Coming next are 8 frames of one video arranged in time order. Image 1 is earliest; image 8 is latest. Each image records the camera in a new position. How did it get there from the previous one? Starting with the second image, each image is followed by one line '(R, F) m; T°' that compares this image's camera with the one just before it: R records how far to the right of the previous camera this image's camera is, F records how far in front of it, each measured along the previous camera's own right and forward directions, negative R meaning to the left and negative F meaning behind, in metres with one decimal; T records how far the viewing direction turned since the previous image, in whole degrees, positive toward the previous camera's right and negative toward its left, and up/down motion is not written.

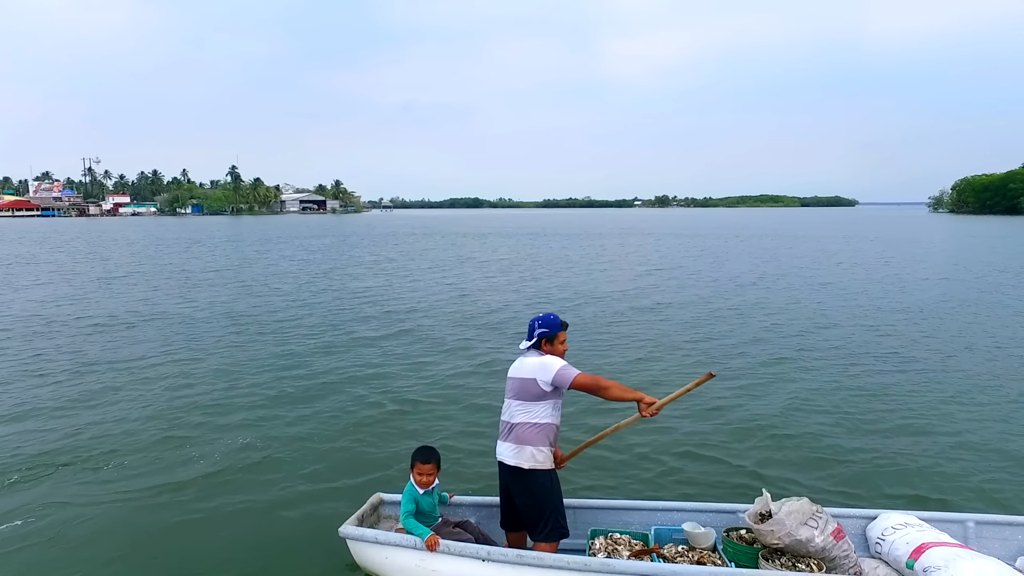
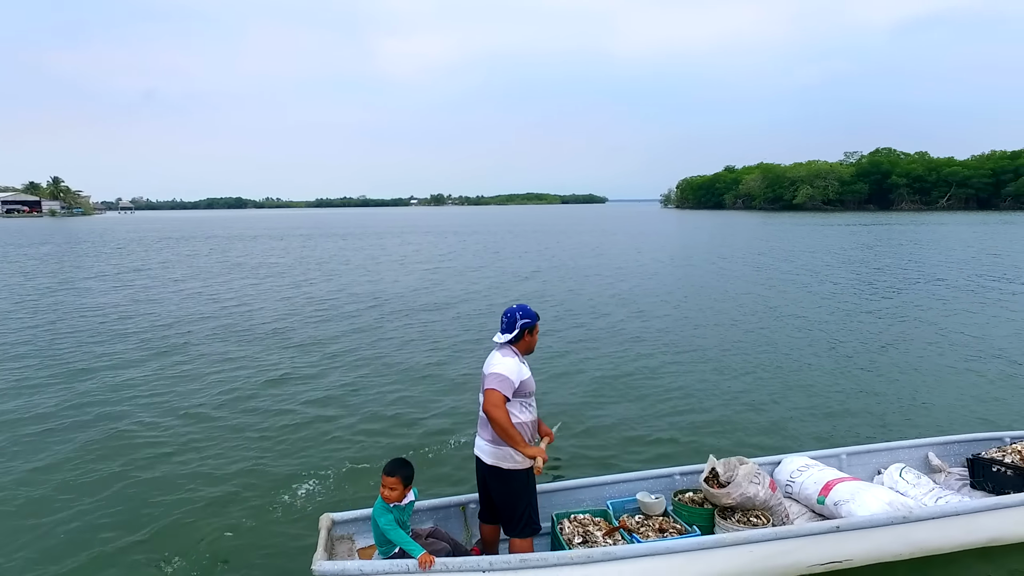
(-0.7, 0.0) m; +20°
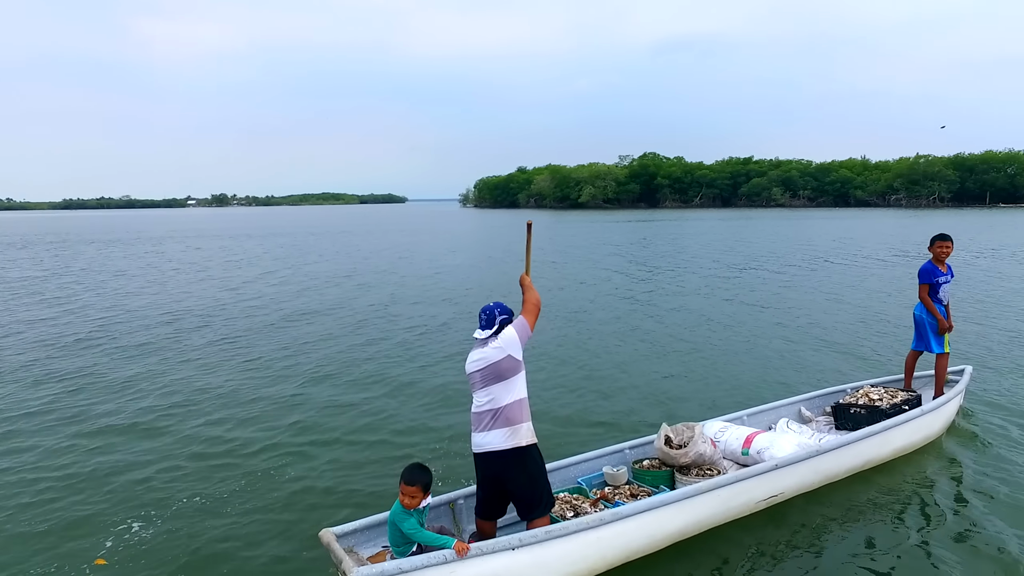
(-1.0, -0.3) m; +18°
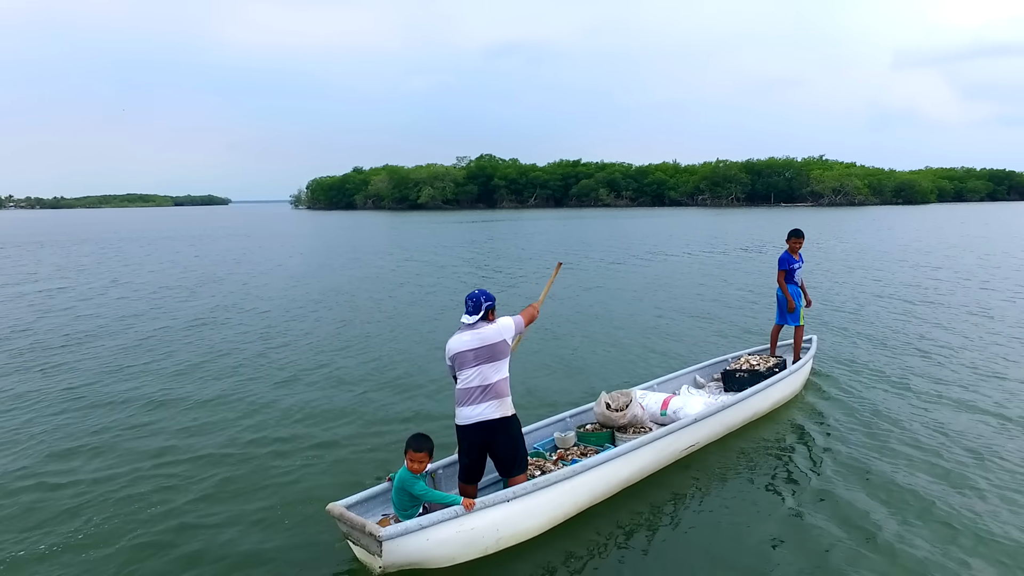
(+1.2, -1.1) m; -12°
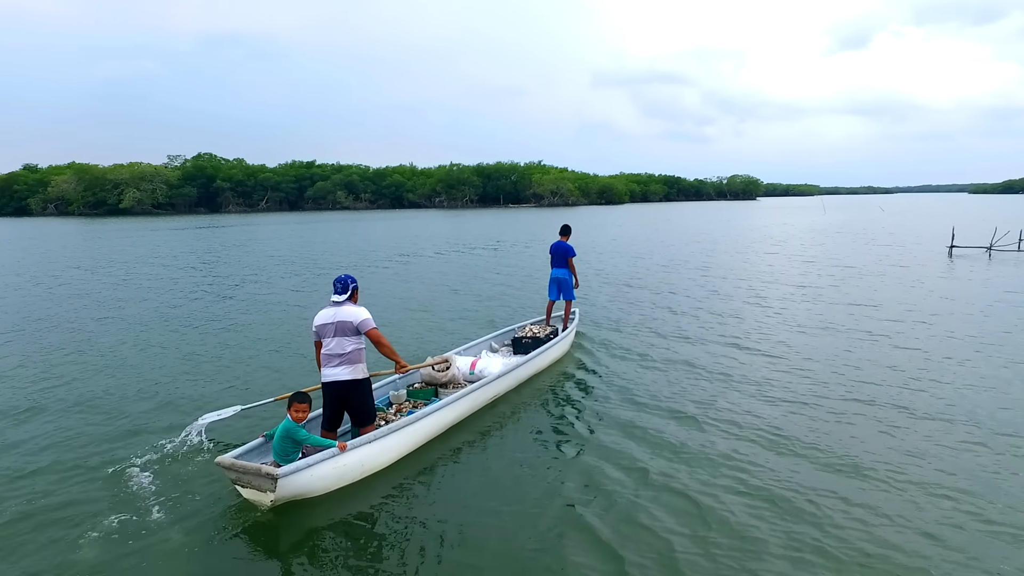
(+0.4, -1.5) m; +10°
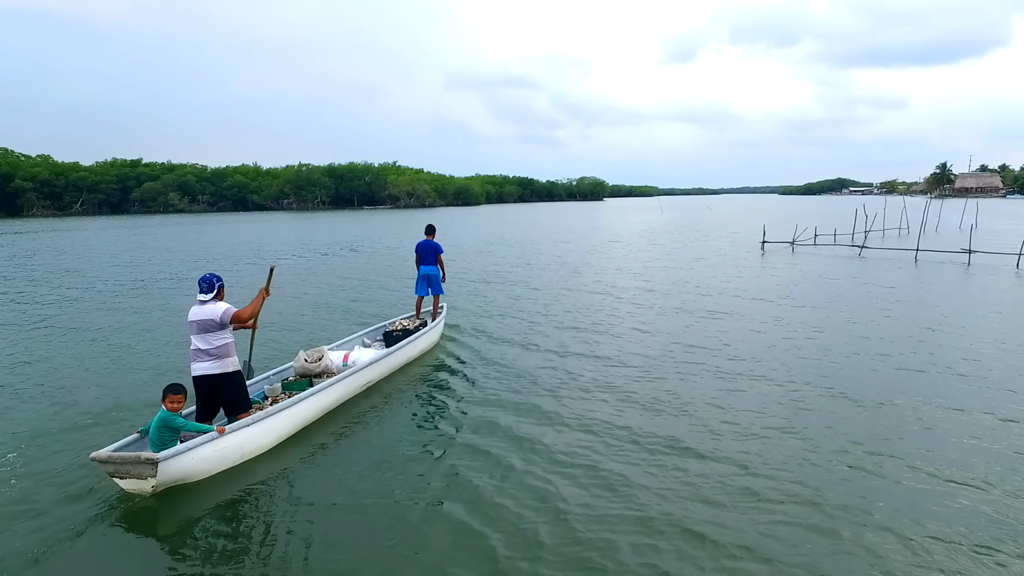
(-0.1, -0.5) m; +13°
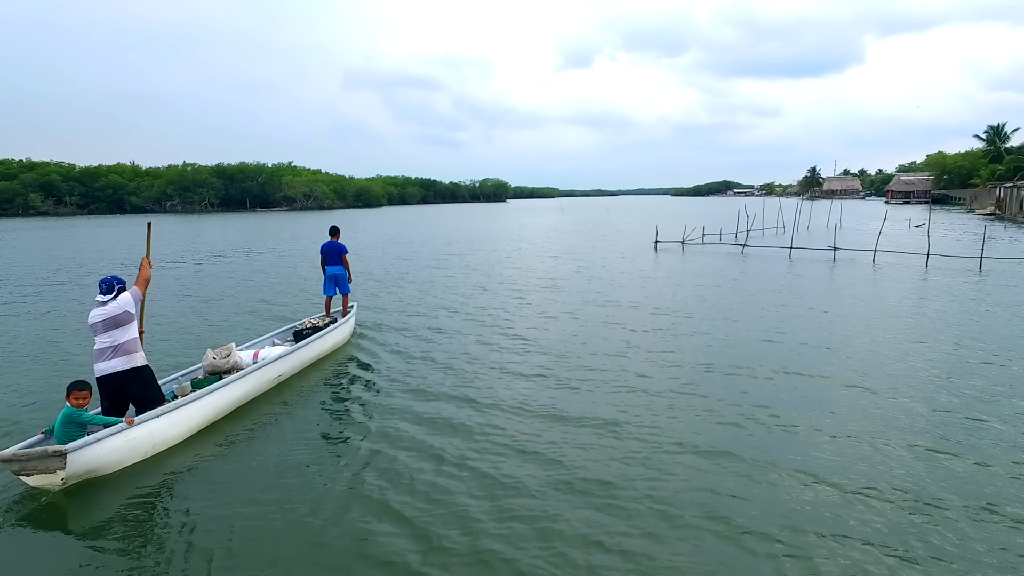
(0.0, -0.5) m; +9°
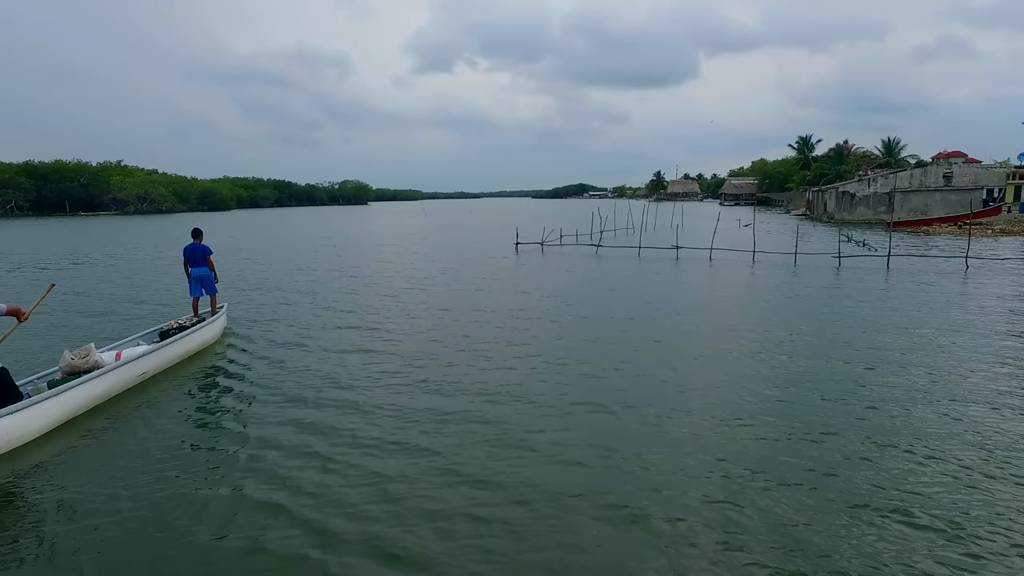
(-0.1, -0.6) m; +12°
